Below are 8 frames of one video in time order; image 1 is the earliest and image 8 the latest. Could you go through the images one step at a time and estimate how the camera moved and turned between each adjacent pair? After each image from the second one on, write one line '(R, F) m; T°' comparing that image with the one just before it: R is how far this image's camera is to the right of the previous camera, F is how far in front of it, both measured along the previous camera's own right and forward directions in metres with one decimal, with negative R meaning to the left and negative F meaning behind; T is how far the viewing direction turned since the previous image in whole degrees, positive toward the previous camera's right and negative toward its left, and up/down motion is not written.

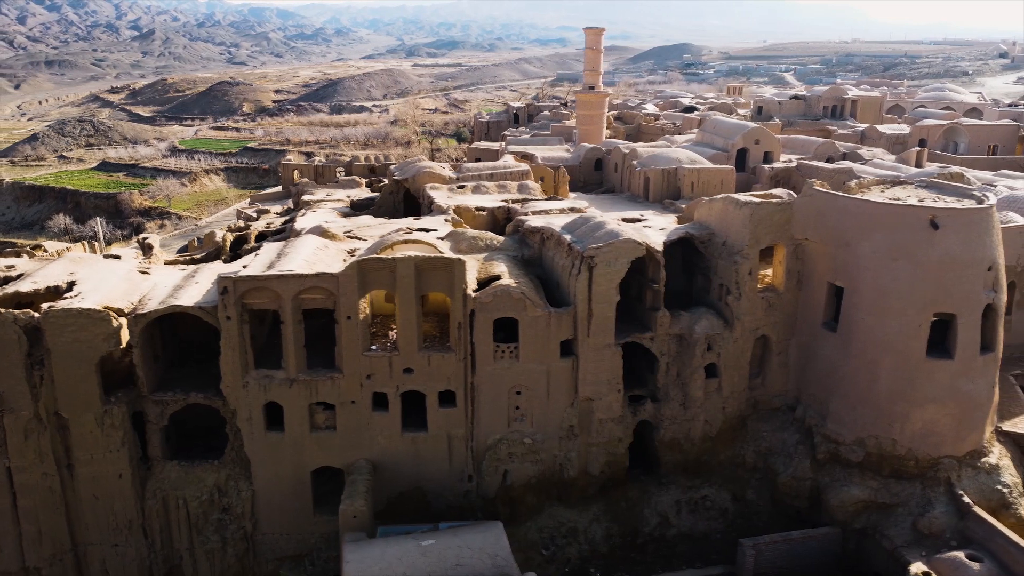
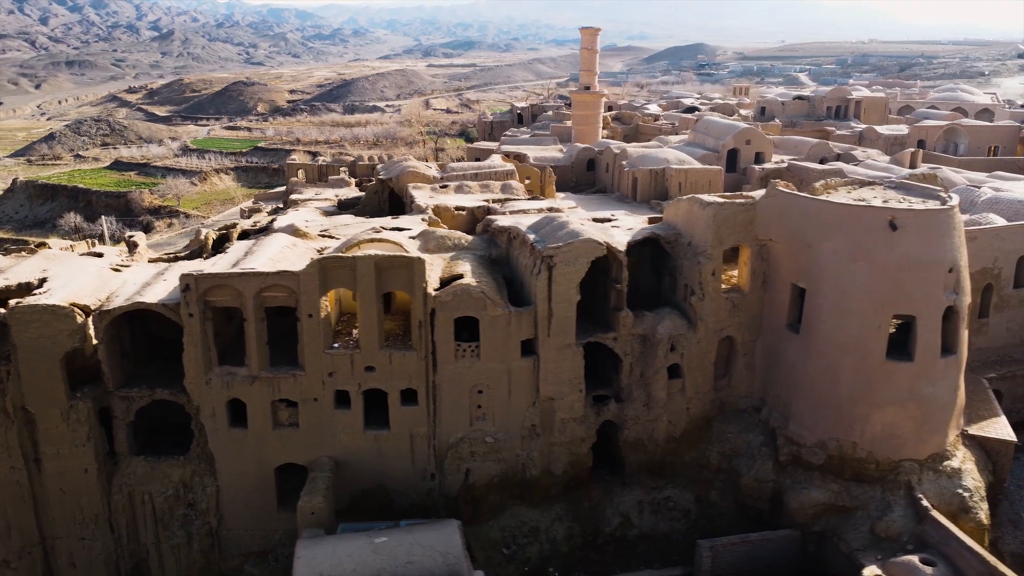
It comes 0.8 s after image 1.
(+1.4, 0.0) m; -1°
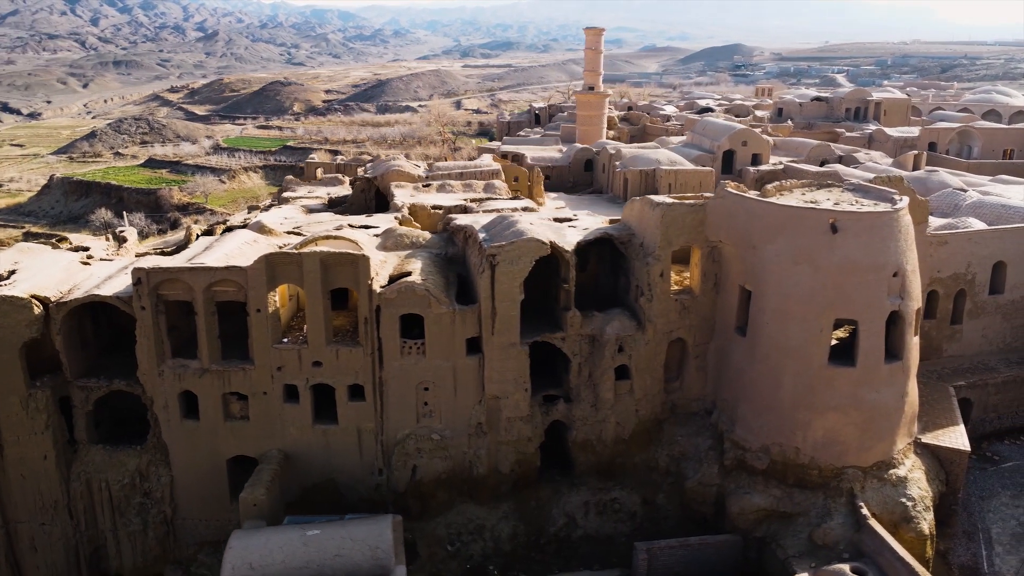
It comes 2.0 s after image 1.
(+2.3, 0.0) m; -3°
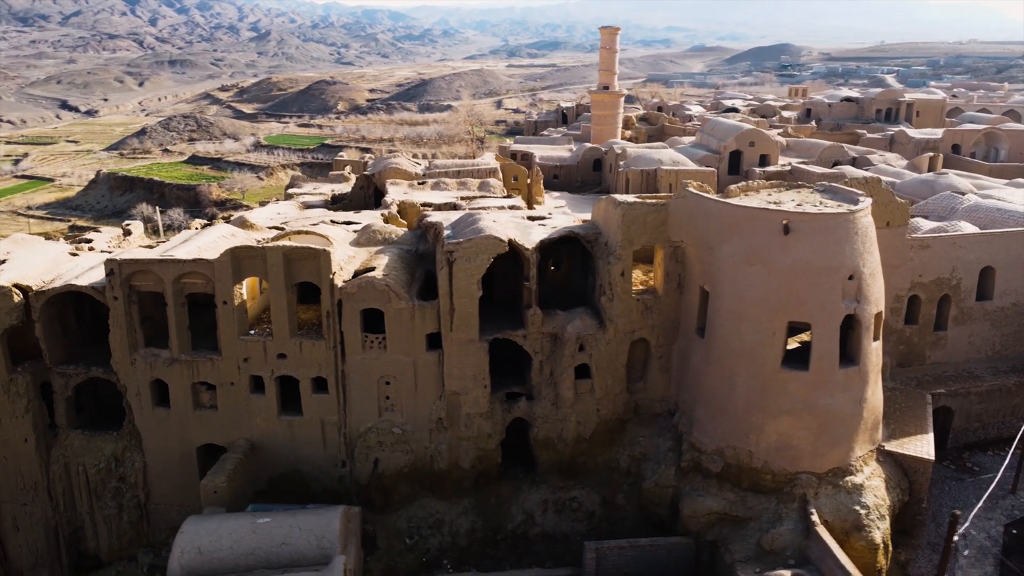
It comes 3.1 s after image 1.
(+2.2, 0.0) m; -3°
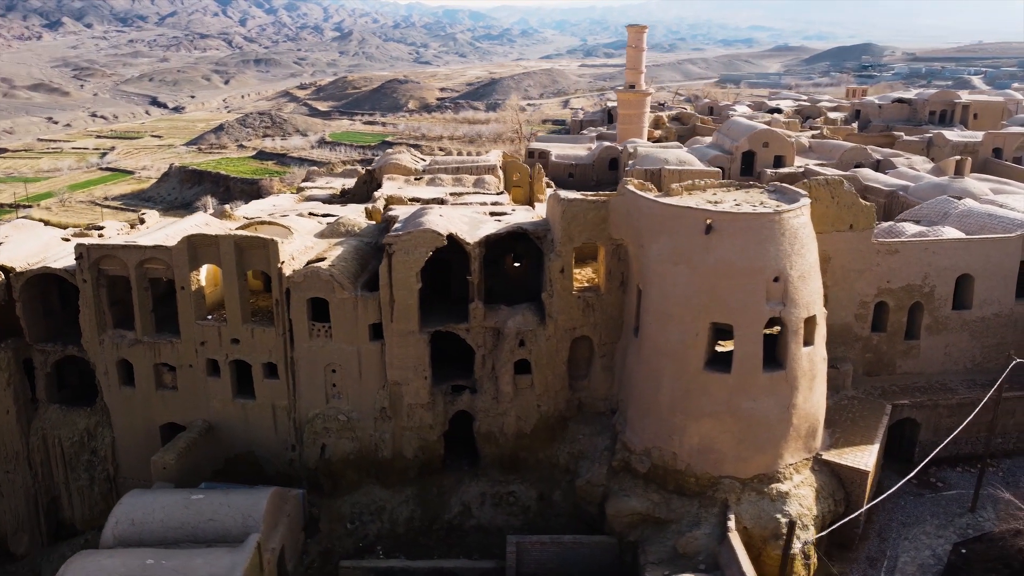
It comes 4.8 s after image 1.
(+3.5, 0.0) m; -5°
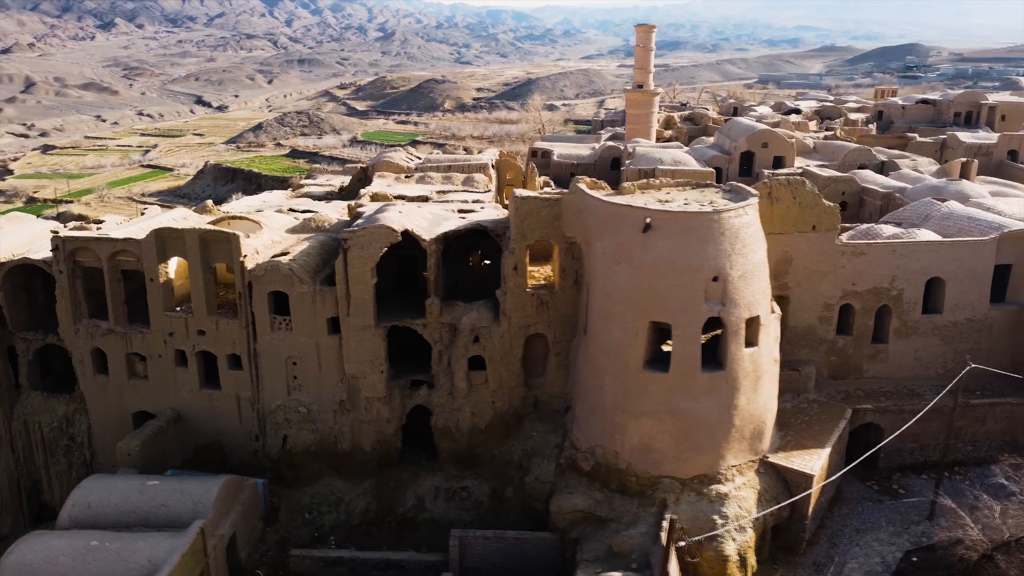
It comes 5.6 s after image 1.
(+2.2, -0.1) m; -3°
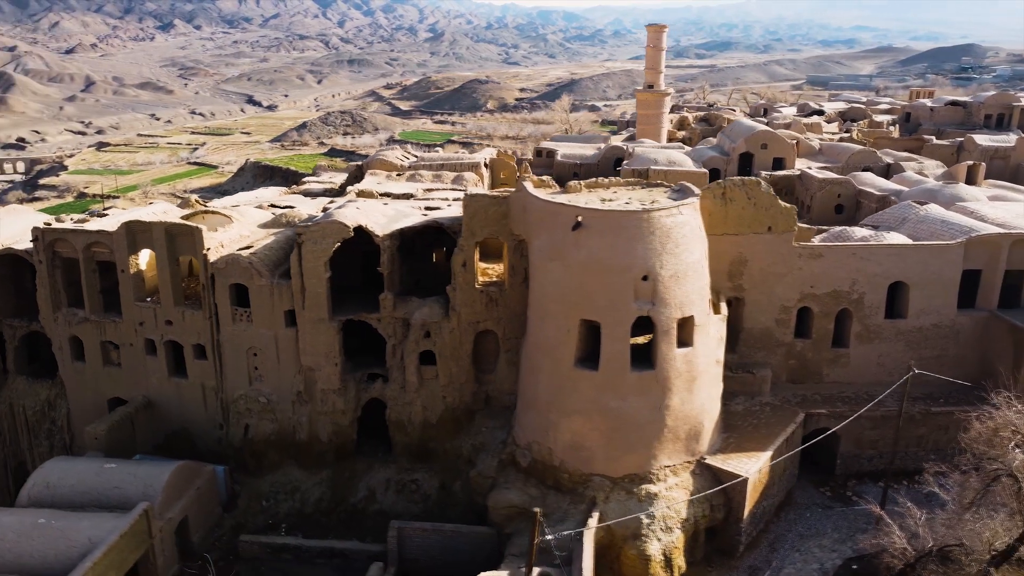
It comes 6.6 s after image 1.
(+2.6, -0.1) m; -3°
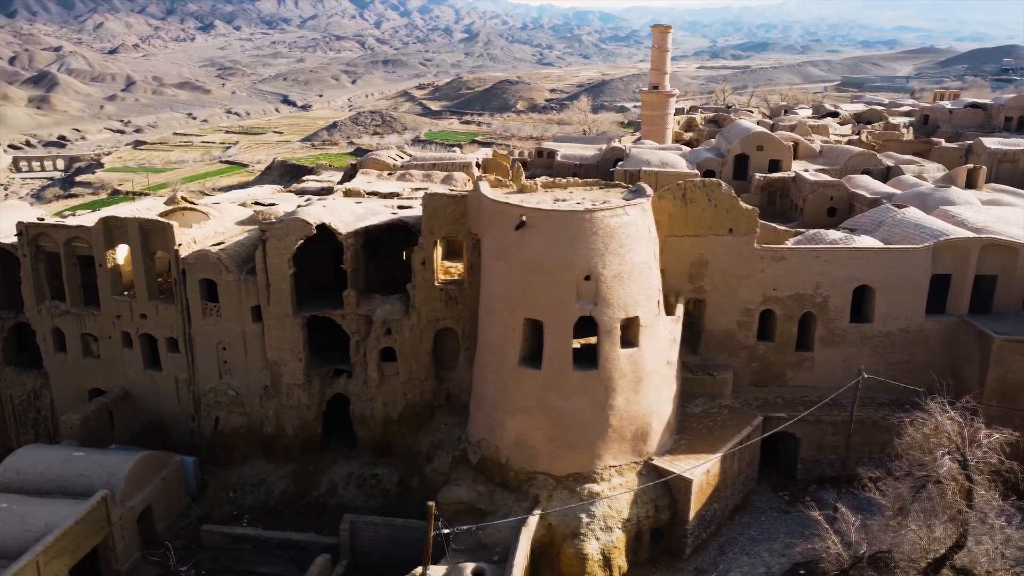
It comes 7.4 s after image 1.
(+2.0, -0.1) m; -2°
